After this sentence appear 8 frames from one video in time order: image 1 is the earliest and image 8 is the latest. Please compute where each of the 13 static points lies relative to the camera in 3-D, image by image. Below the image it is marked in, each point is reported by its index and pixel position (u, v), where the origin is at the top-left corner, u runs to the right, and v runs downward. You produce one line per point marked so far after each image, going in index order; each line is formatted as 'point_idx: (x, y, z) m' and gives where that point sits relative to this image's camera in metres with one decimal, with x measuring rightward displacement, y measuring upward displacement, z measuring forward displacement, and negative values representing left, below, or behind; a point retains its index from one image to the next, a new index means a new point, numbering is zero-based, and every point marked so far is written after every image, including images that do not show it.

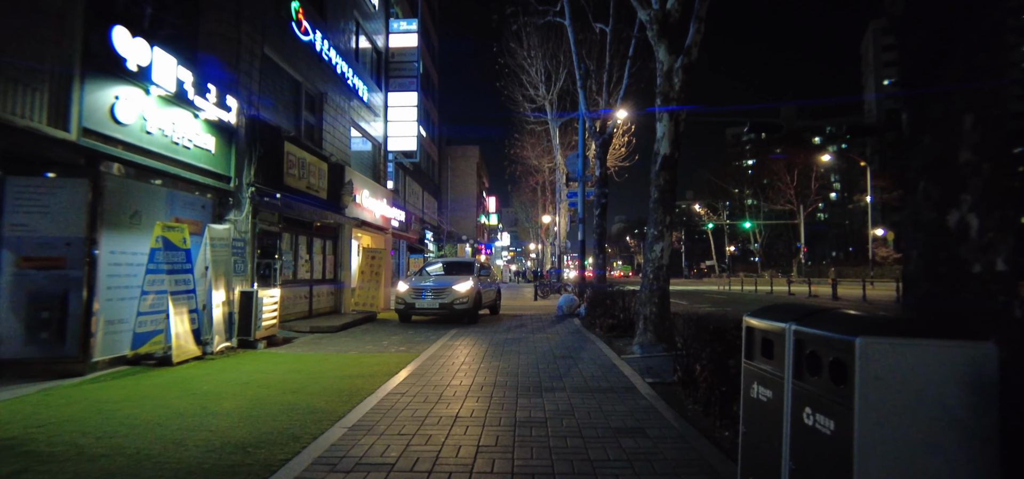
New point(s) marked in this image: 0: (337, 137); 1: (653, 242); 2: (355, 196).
0: (-5.3, +3.1, +15.6) m
1: (+2.5, 0.0, +9.2) m
2: (-4.9, +1.4, +15.9) m
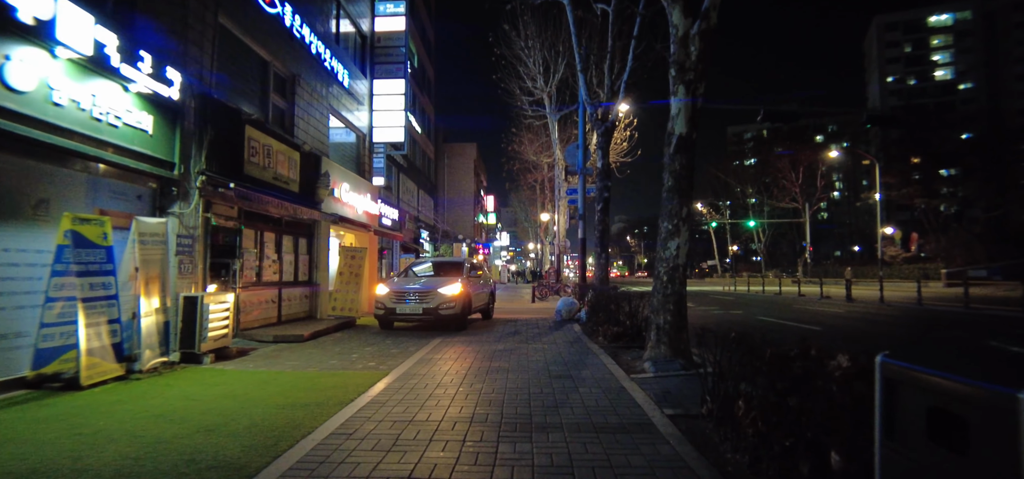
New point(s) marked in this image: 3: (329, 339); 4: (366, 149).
0: (-5.5, +3.2, +14.2) m
1: (+2.3, +0.1, +7.8) m
2: (-5.1, +1.4, +14.5) m
3: (-4.1, -2.2, +11.1) m
4: (-5.4, +3.3, +18.7) m
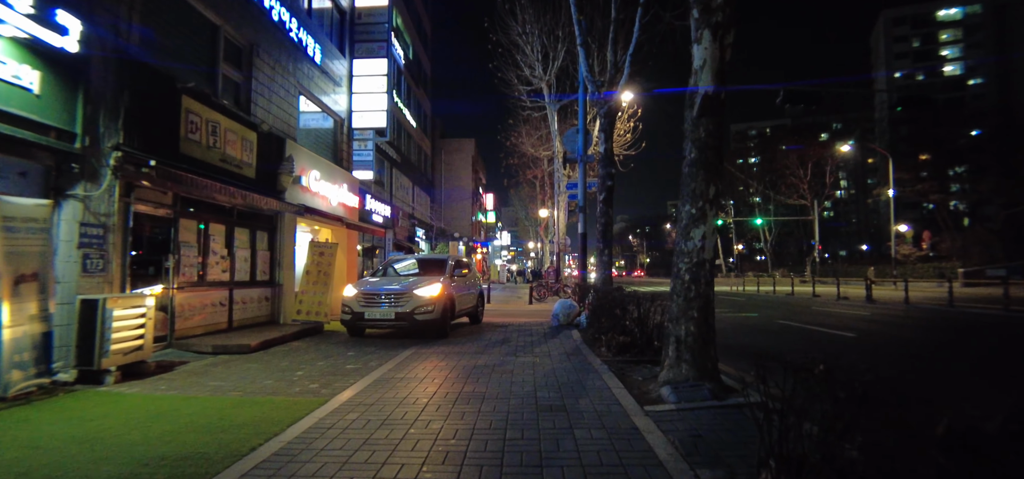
0: (-5.8, +3.3, +12.5) m
1: (+2.1, +0.2, +6.1) m
2: (-5.3, +1.6, +12.8) m
3: (-4.3, -2.0, +9.4) m
4: (-5.6, +3.5, +17.0) m
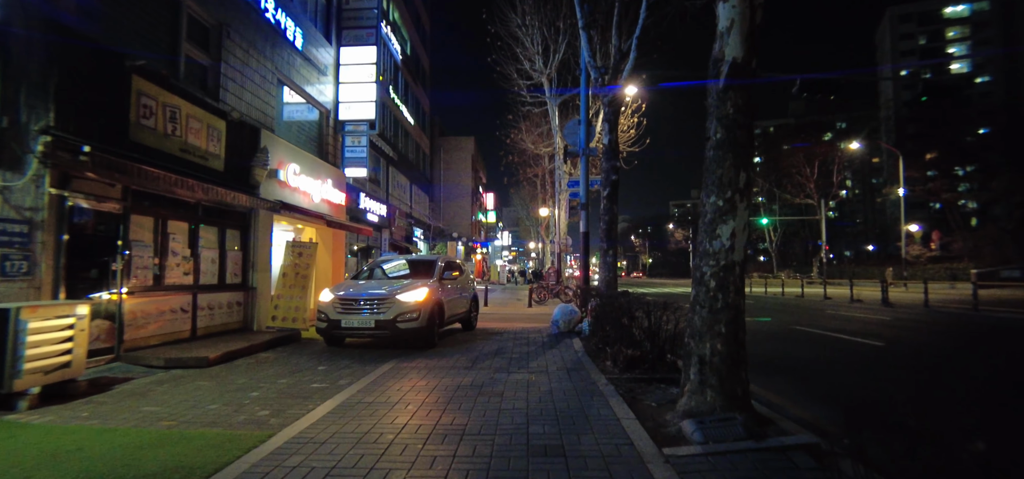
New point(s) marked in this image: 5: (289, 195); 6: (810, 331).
0: (-5.9, +3.4, +11.5) m
1: (+2.0, +0.2, +5.0) m
2: (-5.4, +1.6, +11.8) m
3: (-4.4, -2.0, +8.4) m
4: (-5.7, +3.5, +15.9) m
5: (-5.4, +1.1, +12.3) m
6: (+8.0, -2.5, +13.7) m
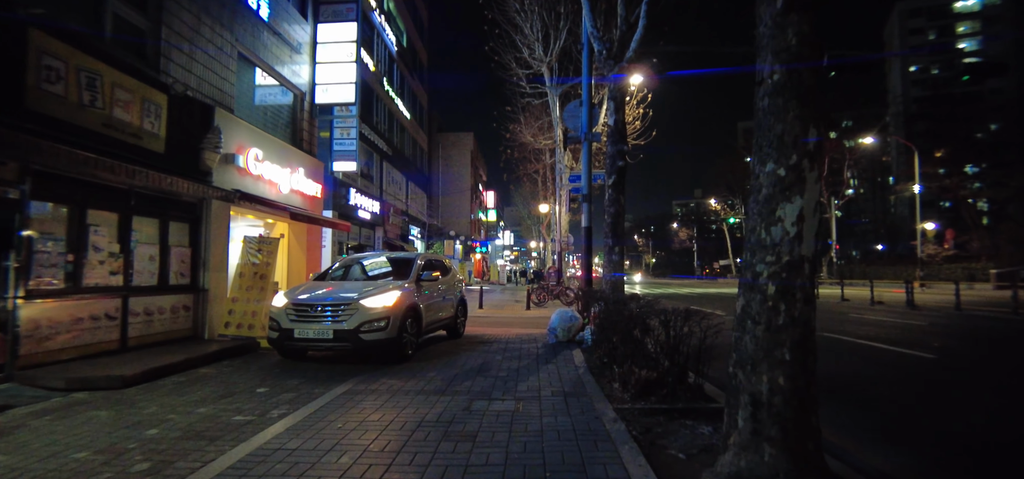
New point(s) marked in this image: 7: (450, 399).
0: (-6.0, +3.5, +10.0) m
1: (+1.8, +0.3, +3.5) m
2: (-5.6, +1.7, +10.3) m
3: (-4.6, -1.9, +6.9) m
4: (-5.8, +3.6, +14.5) m
5: (-5.6, +1.2, +10.9) m
6: (+7.8, -2.4, +12.2) m
7: (-0.7, -1.8, +5.7) m
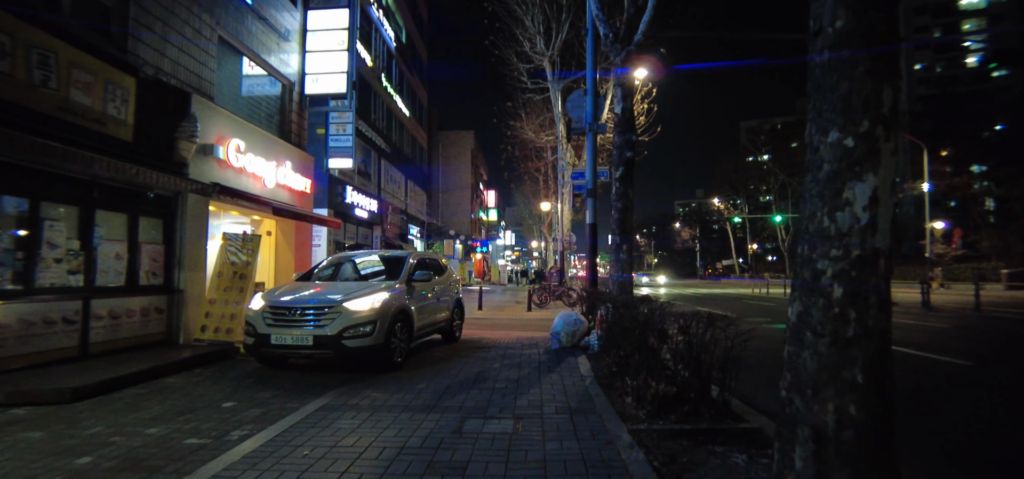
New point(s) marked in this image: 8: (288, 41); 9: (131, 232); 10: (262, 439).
0: (-6.0, +3.5, +9.3) m
1: (+1.7, +0.4, +2.8) m
2: (-5.6, +1.7, +9.6) m
3: (-4.6, -1.9, +6.2) m
4: (-5.8, +3.6, +13.8) m
5: (-5.6, +1.2, +10.1) m
6: (+7.8, -2.3, +11.4) m
7: (-0.7, -1.7, +4.9) m
8: (-5.8, +5.2, +13.3) m
9: (-6.1, +0.1, +8.2) m
10: (-2.2, -1.7, +4.4) m
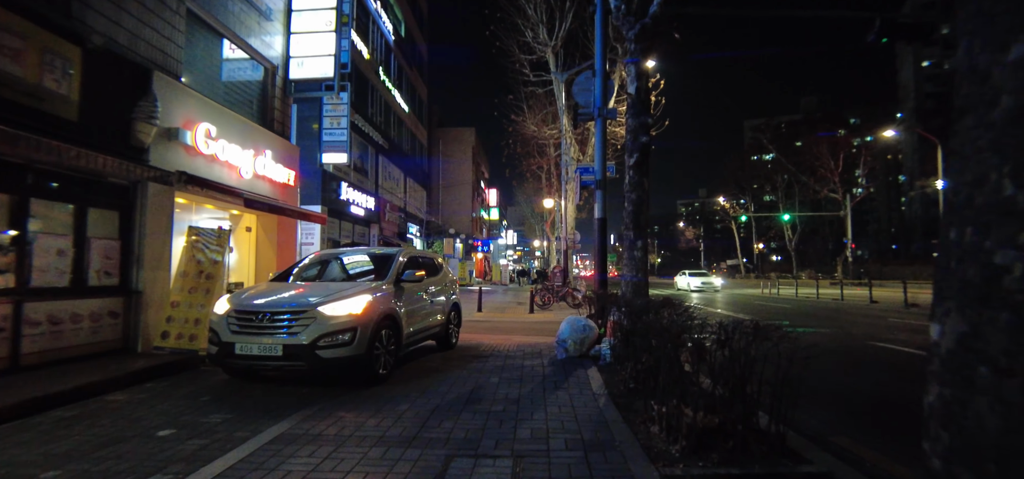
0: (-6.0, +3.6, +8.3) m
1: (+1.7, +0.4, +1.7) m
2: (-5.6, +1.8, +8.6) m
3: (-4.6, -1.8, +5.2) m
4: (-5.8, +3.7, +12.8) m
5: (-5.6, +1.3, +9.1) m
6: (+7.9, -2.2, +10.3) m
7: (-0.7, -1.7, +3.9) m
8: (-5.8, +5.3, +12.3) m
9: (-6.1, +0.2, +7.2) m
10: (-2.2, -1.7, +3.4) m
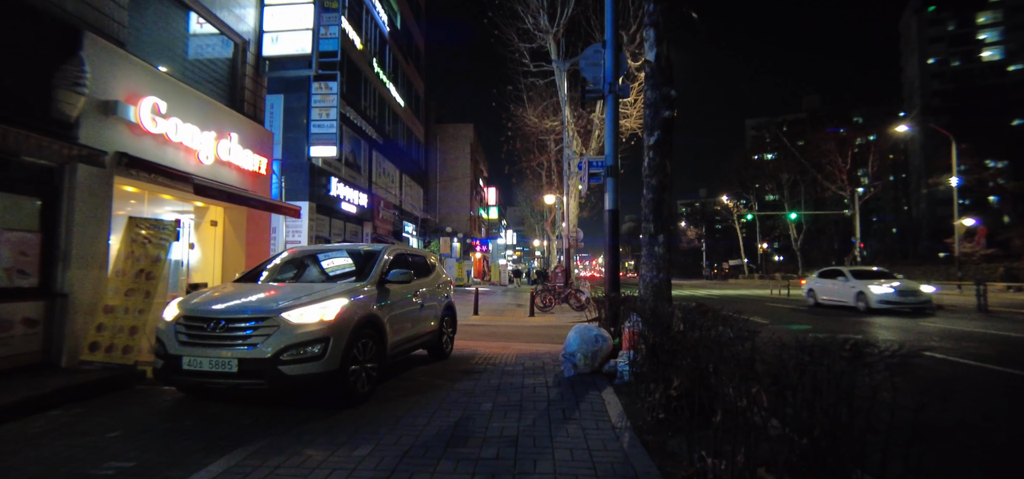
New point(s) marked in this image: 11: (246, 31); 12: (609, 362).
0: (-6.0, +3.7, +7.0) m
1: (+1.7, +0.5, +0.5) m
2: (-5.6, +1.9, +7.3) m
3: (-4.6, -1.7, +3.9) m
4: (-5.8, +3.8, +11.5) m
5: (-5.6, +1.4, +7.8) m
6: (+7.8, -2.1, +9.1) m
7: (-0.7, -1.6, +2.6) m
8: (-5.8, +5.3, +11.0) m
9: (-6.1, +0.3, +5.9) m
10: (-2.2, -1.6, +2.1) m
11: (-5.8, +4.6, +11.2) m
12: (+1.2, -1.6, +6.6) m
